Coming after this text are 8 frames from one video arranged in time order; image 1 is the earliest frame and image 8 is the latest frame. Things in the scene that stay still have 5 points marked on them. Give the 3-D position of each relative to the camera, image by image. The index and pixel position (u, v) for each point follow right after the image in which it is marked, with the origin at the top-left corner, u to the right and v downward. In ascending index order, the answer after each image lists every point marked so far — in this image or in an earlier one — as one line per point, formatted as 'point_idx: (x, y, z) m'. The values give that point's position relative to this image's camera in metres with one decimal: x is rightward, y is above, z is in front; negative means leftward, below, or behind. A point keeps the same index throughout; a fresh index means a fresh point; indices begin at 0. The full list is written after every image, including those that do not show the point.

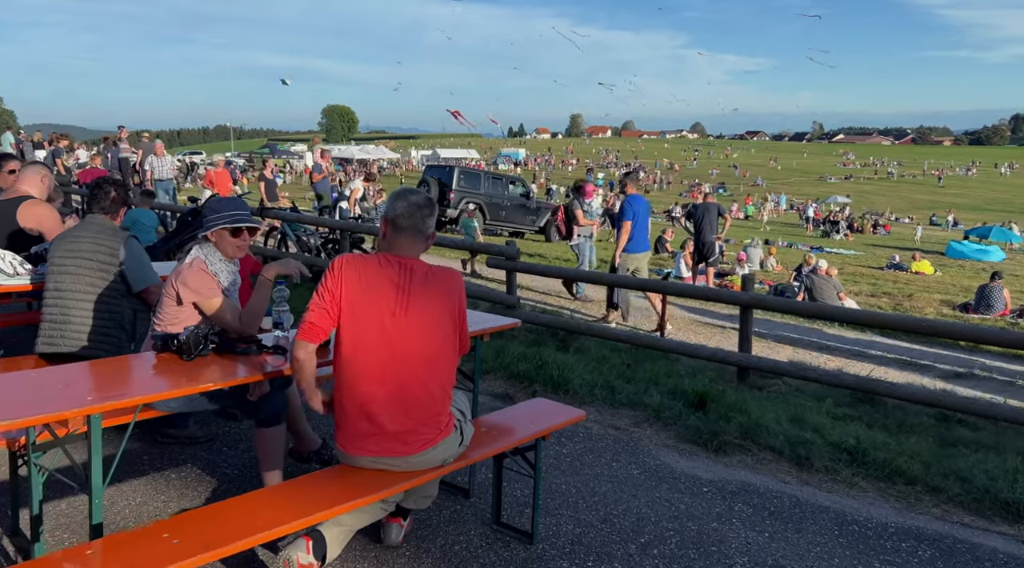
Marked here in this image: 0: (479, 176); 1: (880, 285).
0: (-0.8, +2.5, +19.8) m
1: (+7.6, 0.0, +17.5) m
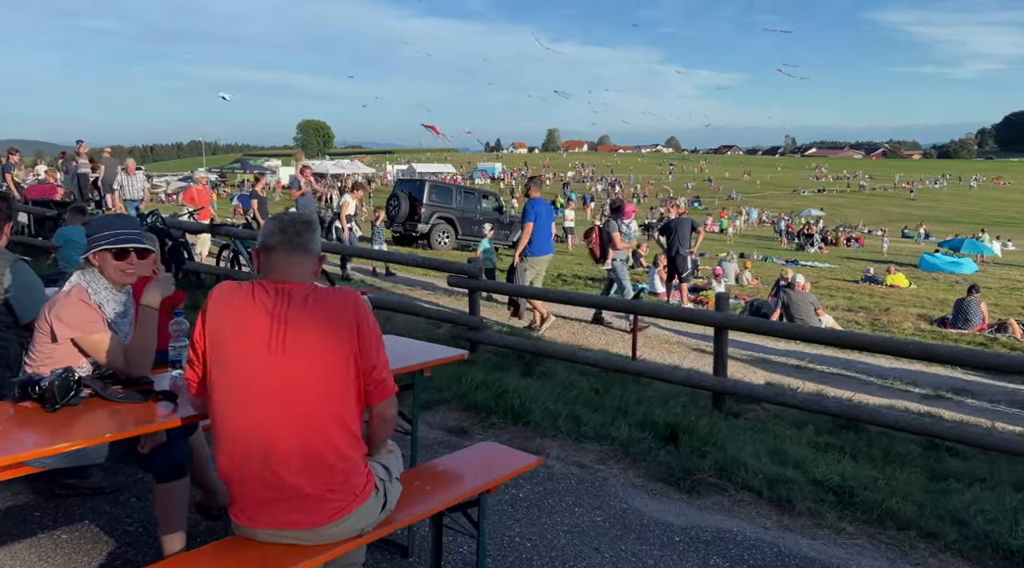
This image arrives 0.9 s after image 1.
0: (-1.4, +2.1, +19.4) m
1: (+7.0, -0.3, +17.3) m
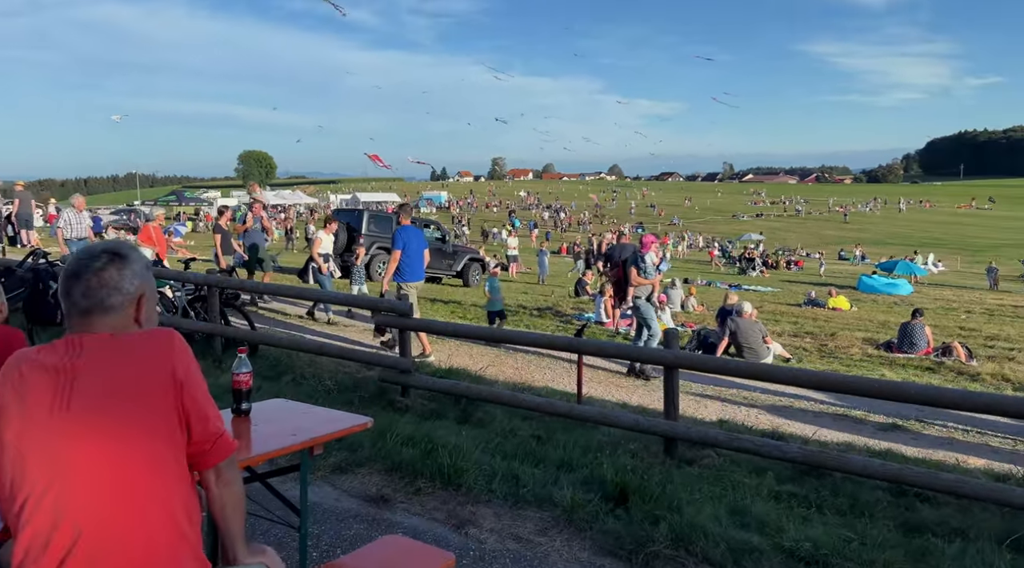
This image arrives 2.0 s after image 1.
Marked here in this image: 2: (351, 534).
0: (-2.7, +1.4, +18.9) m
1: (+5.9, -0.8, +17.2) m
2: (-0.8, -1.2, +4.1) m
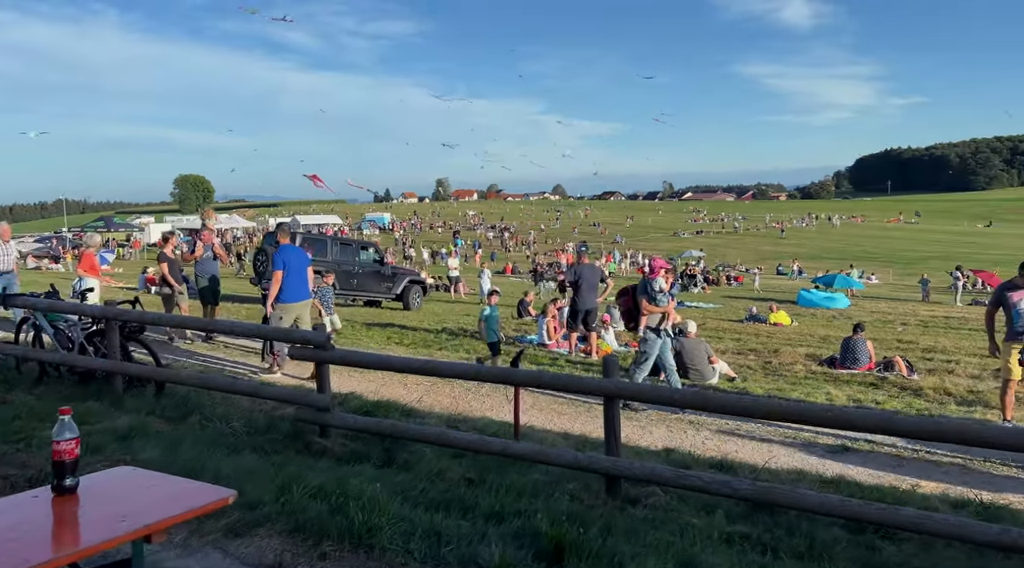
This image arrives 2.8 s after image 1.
0: (-4.0, +0.9, +18.3) m
1: (+4.7, -1.1, +17.2) m
2: (-1.1, -1.3, +3.6) m
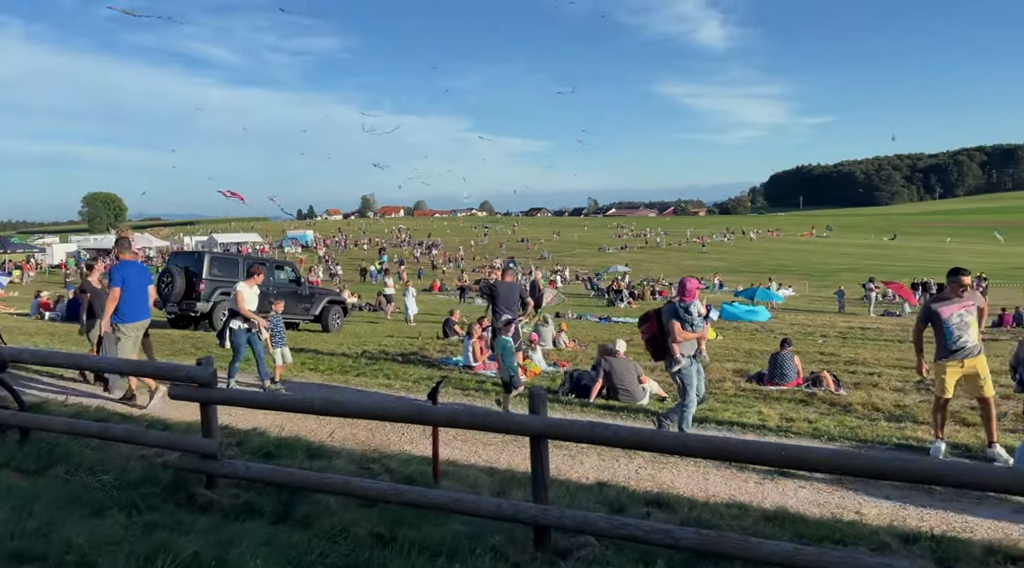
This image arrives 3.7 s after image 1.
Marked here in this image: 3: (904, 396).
0: (-5.6, +0.4, +17.4) m
1: (+3.2, -1.5, +17.0) m
2: (-1.4, -1.4, +3.0) m
3: (+5.6, -1.6, +12.0) m
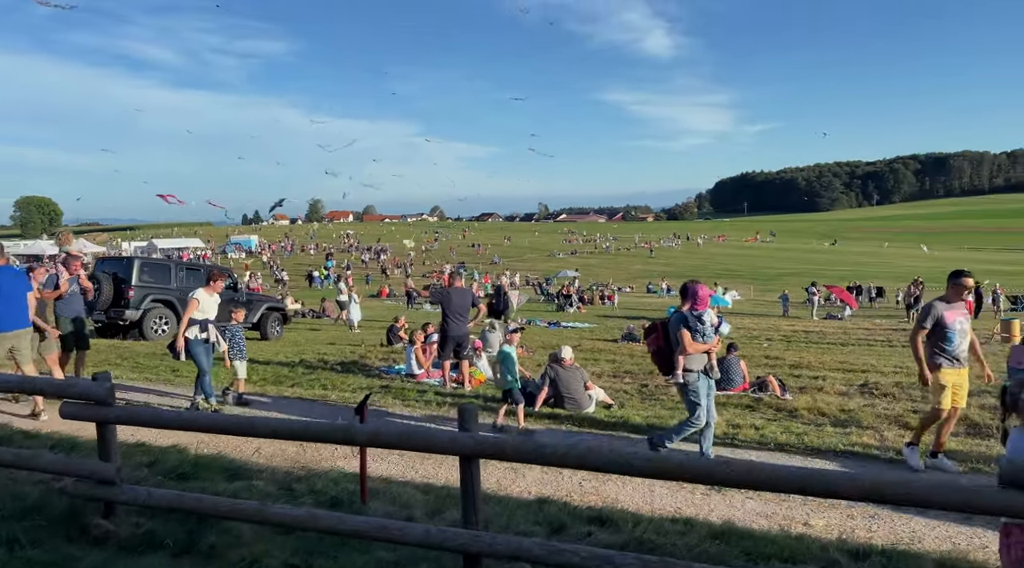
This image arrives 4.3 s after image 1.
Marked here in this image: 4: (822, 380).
0: (-6.7, +0.3, +16.8) m
1: (+2.1, -1.6, +16.8) m
2: (-1.7, -1.5, +2.6) m
3: (+4.8, -1.6, +12.0) m
4: (+5.4, -1.7, +14.8) m
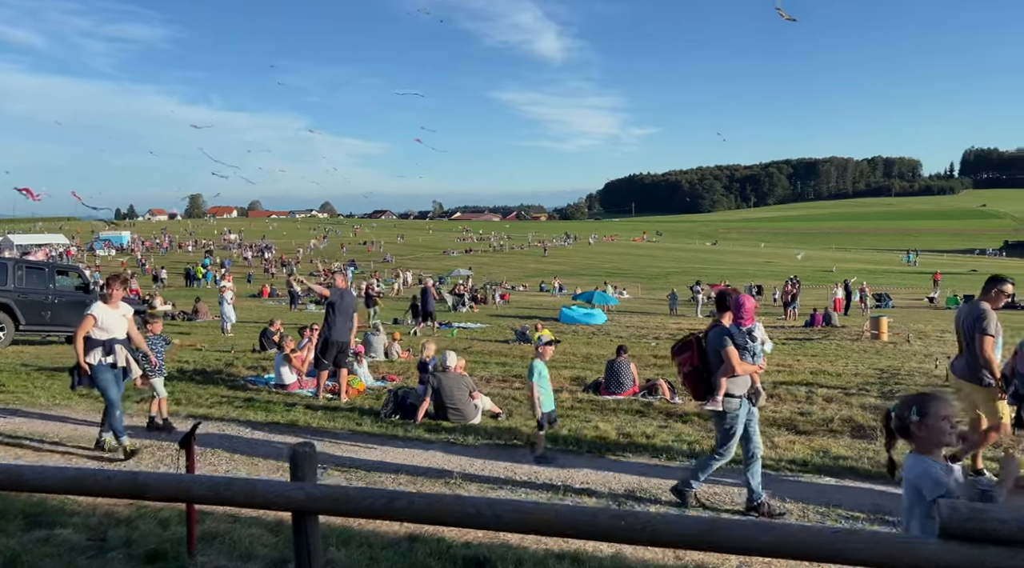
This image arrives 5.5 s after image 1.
0: (-8.8, +0.3, +15.1) m
1: (-0.1, -1.6, +16.3) m
2: (-2.0, -1.5, +1.7) m
3: (+3.1, -1.7, +11.8) m
4: (+3.4, -1.7, +14.7) m
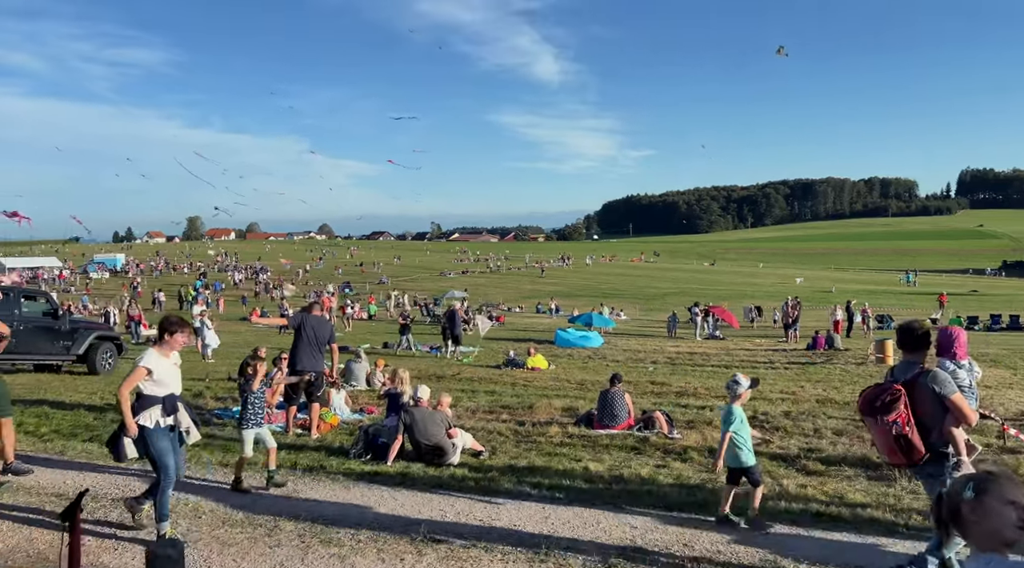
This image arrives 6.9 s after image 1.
0: (-9.0, -0.2, +14.3) m
1: (-0.3, -2.0, +15.5) m
2: (-2.2, -1.6, +0.9) m
3: (+3.0, -2.0, +11.0) m
4: (+3.3, -2.1, +13.9) m
